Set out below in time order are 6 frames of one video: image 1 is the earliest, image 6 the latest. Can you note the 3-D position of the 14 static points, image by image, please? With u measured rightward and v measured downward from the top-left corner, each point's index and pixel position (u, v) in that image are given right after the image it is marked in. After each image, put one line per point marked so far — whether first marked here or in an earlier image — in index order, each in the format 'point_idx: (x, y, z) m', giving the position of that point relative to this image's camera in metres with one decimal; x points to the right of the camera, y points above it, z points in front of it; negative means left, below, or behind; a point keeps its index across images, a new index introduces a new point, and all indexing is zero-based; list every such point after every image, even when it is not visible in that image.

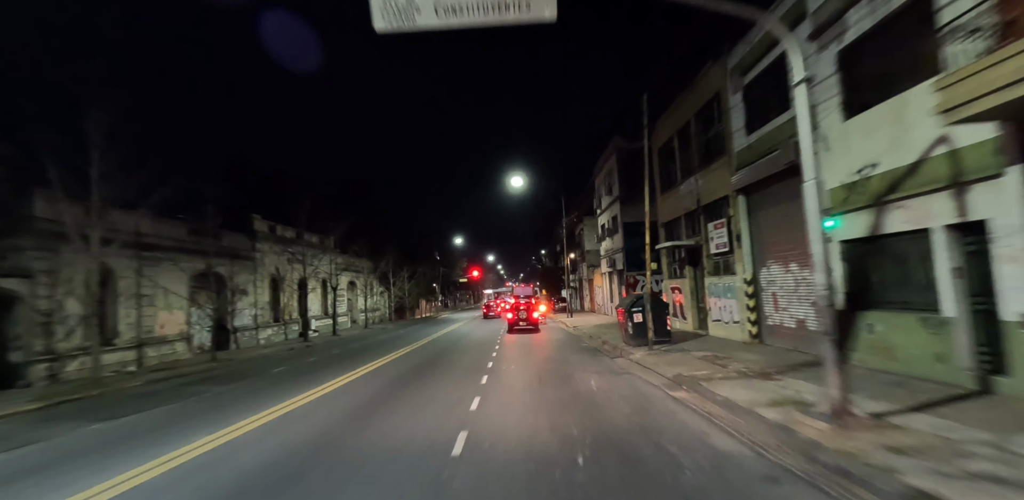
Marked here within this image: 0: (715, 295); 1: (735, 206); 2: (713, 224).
0: (+7.5, -1.7, +17.4) m
1: (+7.3, +1.5, +15.5) m
2: (+7.3, +1.0, +17.2) m
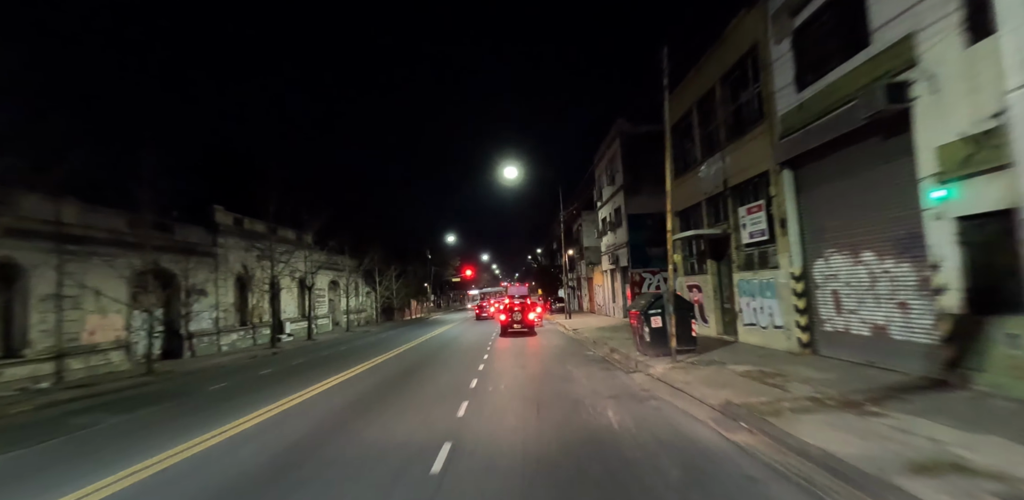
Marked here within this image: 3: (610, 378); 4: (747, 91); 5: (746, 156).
0: (+7.2, -1.4, +14.4) m
1: (+7.1, +1.8, +12.5) m
2: (+7.1, +1.3, +14.2) m
3: (+2.5, -3.2, +11.9) m
4: (+7.0, +4.7, +13.9) m
5: (+7.0, +2.8, +14.1) m
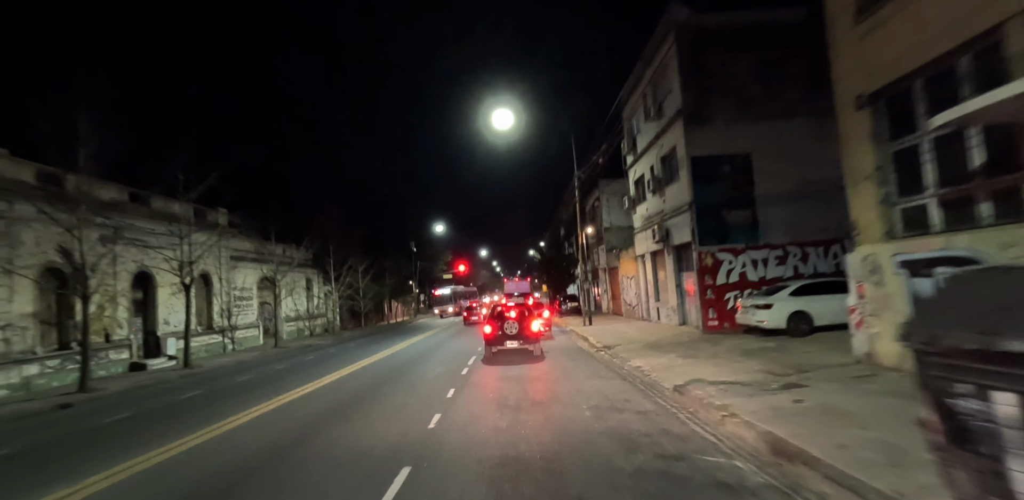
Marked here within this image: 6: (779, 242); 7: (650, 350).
0: (+6.8, -0.1, +3.2) m
1: (+6.6, +3.0, +1.4) m
2: (+6.6, +2.5, +3.1) m
3: (+2.1, -2.1, +0.7) m
4: (+6.5, +6.0, +2.7) m
5: (+6.6, +4.0, +2.9) m
6: (+10.0, +0.3, +17.6) m
7: (+4.5, -3.3, +15.3) m
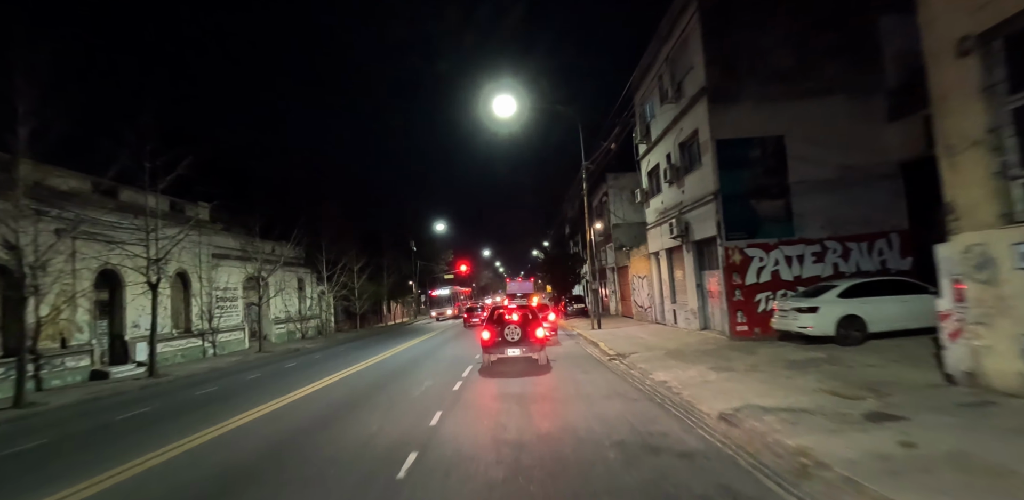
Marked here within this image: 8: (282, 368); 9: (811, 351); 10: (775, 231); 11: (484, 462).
0: (+6.8, +0.1, +1.2) m
1: (+6.6, +3.2, -0.7) m
2: (+6.6, +2.7, +1.0) m
3: (+2.0, -1.9, -1.3) m
4: (+6.4, +6.2, +0.7) m
5: (+6.5, +4.2, +0.8) m
6: (+10.0, +0.4, +15.5) m
7: (+4.5, -3.1, +13.2) m
8: (-9.4, -4.8, +19.1) m
9: (+7.5, -2.5, +11.8) m
10: (+8.7, +0.6, +15.5) m
11: (-0.3, -2.6, +5.8) m
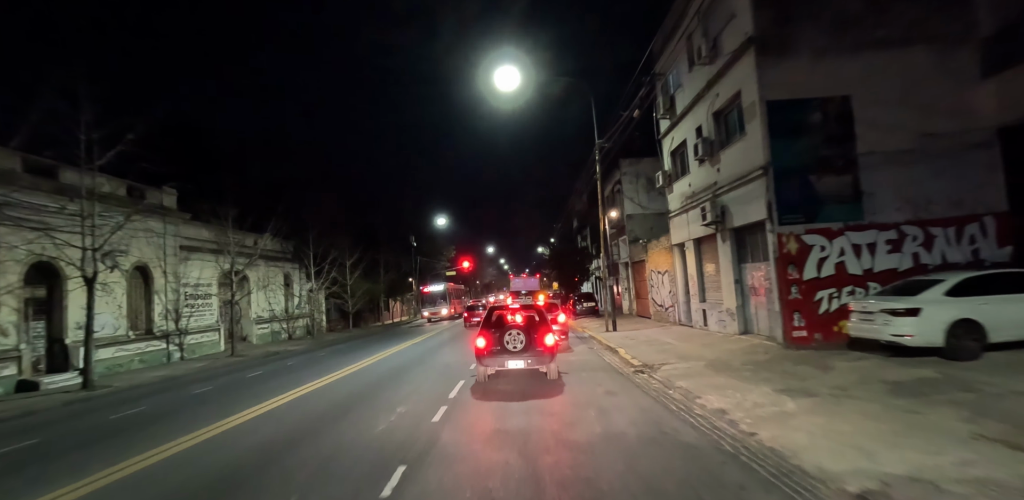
0: (+6.7, +0.3, -1.8) m
1: (+6.4, +3.5, -3.7) m
2: (+6.5, +3.0, -2.0) m
3: (+1.9, -1.6, -4.2) m
4: (+6.3, +6.4, -2.3) m
5: (+6.4, +4.5, -2.2) m
6: (+10.1, +0.8, +12.5) m
7: (+4.6, -2.7, +10.3) m
8: (-9.3, -4.4, +16.4) m
9: (+7.5, -2.2, +8.8) m
10: (+8.7, +1.0, +12.5) m
11: (-0.4, -2.3, +2.9) m
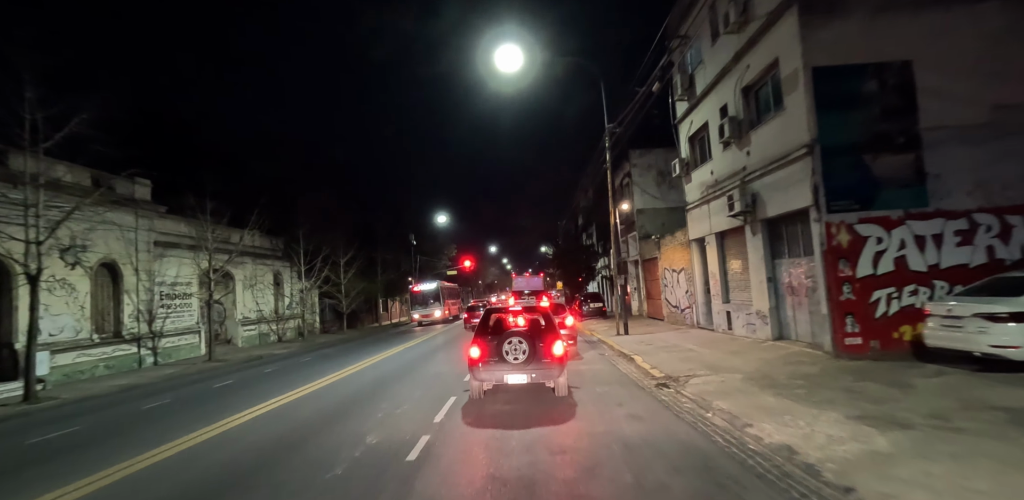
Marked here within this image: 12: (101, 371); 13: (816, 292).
0: (+6.6, +0.5, -3.7) m
1: (+6.4, +3.6, -5.6) m
2: (+6.4, +3.2, -3.9) m
3: (+1.8, -1.4, -6.1) m
4: (+6.3, +6.6, -4.2) m
5: (+6.4, +4.7, -4.1) m
6: (+10.1, +1.0, +10.6) m
7: (+4.6, -2.6, +8.4) m
8: (-9.2, -4.2, +14.6) m
9: (+7.5, -2.0, +6.9) m
10: (+8.8, +1.2, +10.6) m
11: (-0.4, -2.1, +1.1) m
12: (-15.7, -4.6, +18.0) m
13: (+7.5, -1.0, +11.5) m
